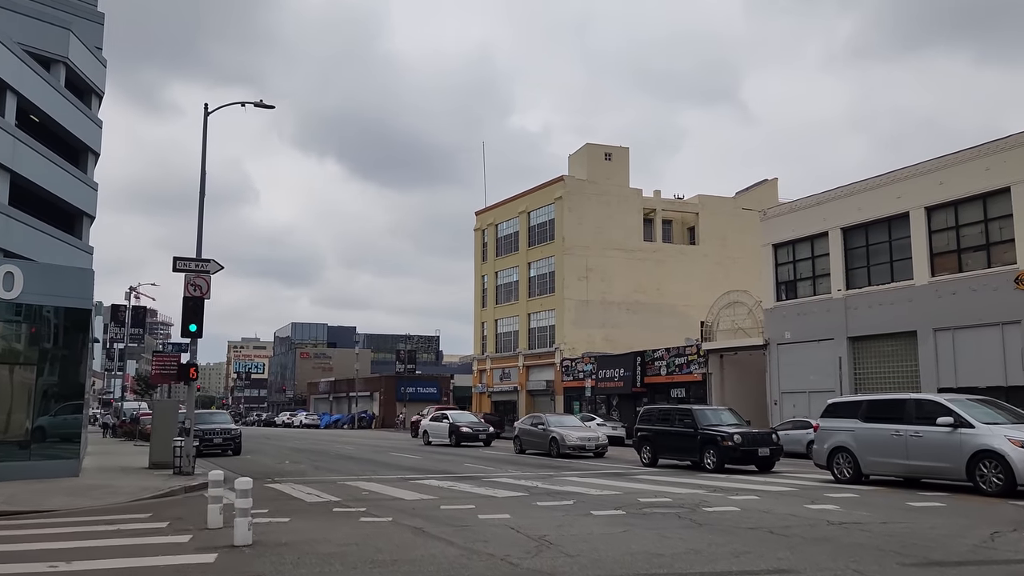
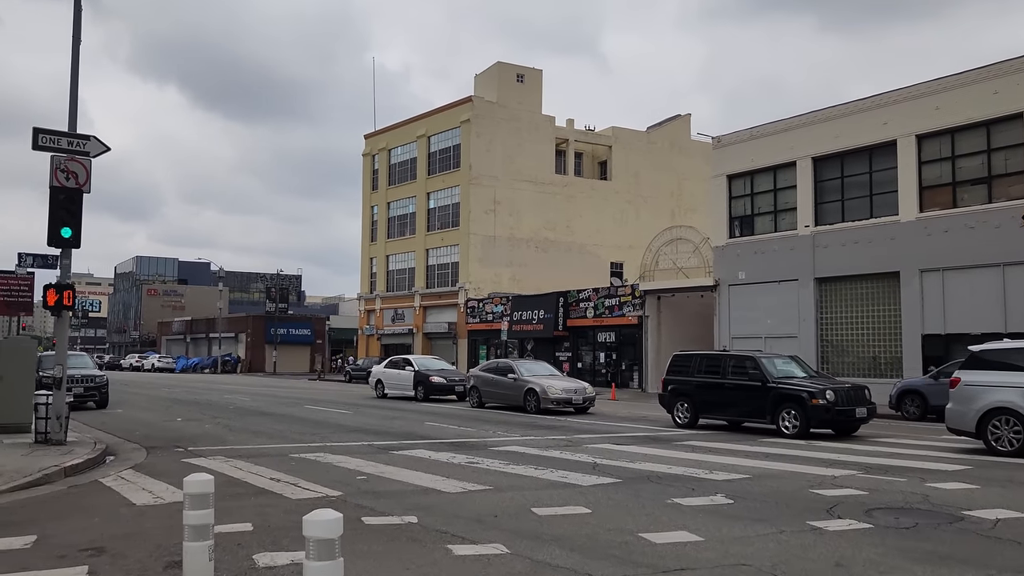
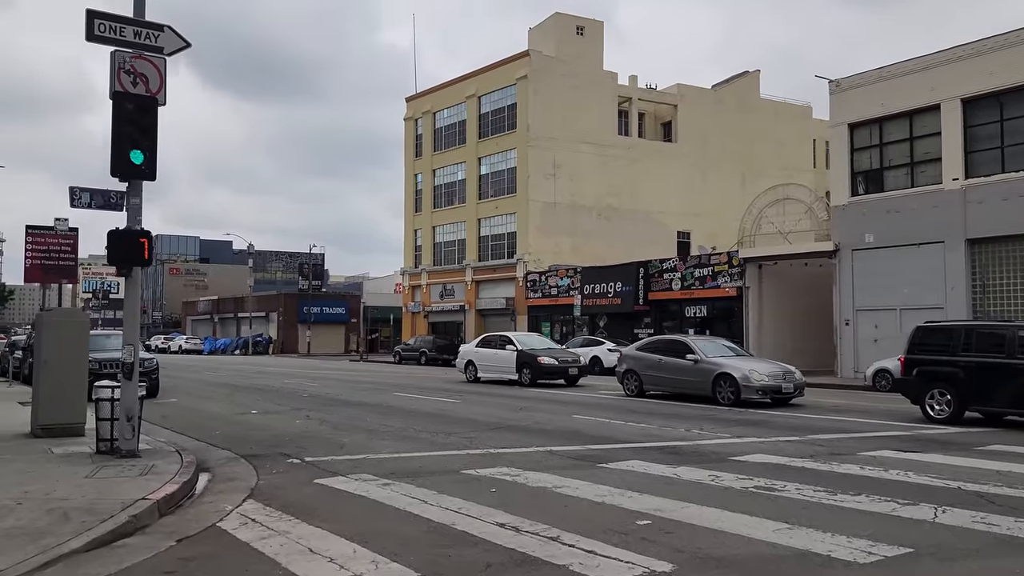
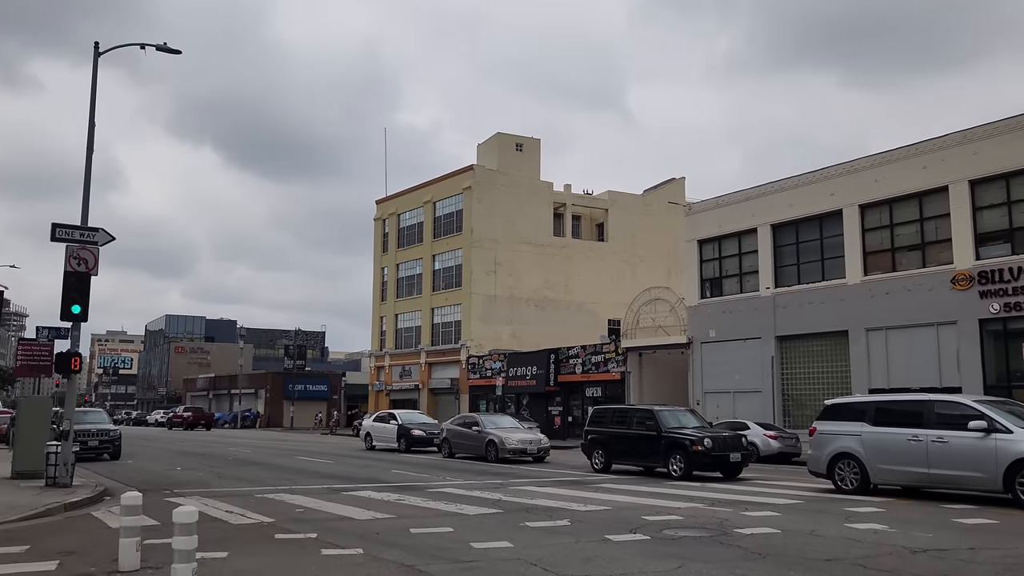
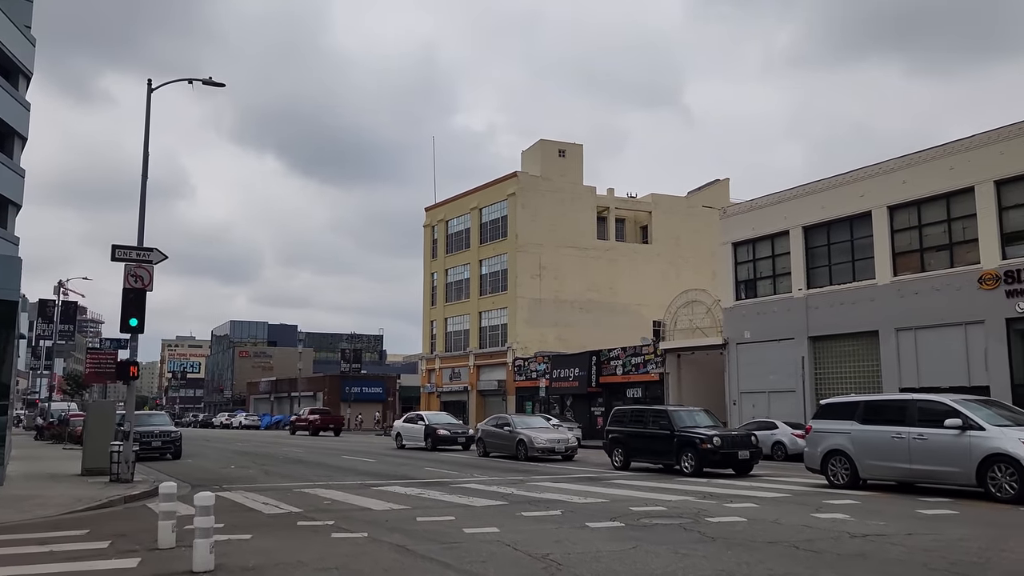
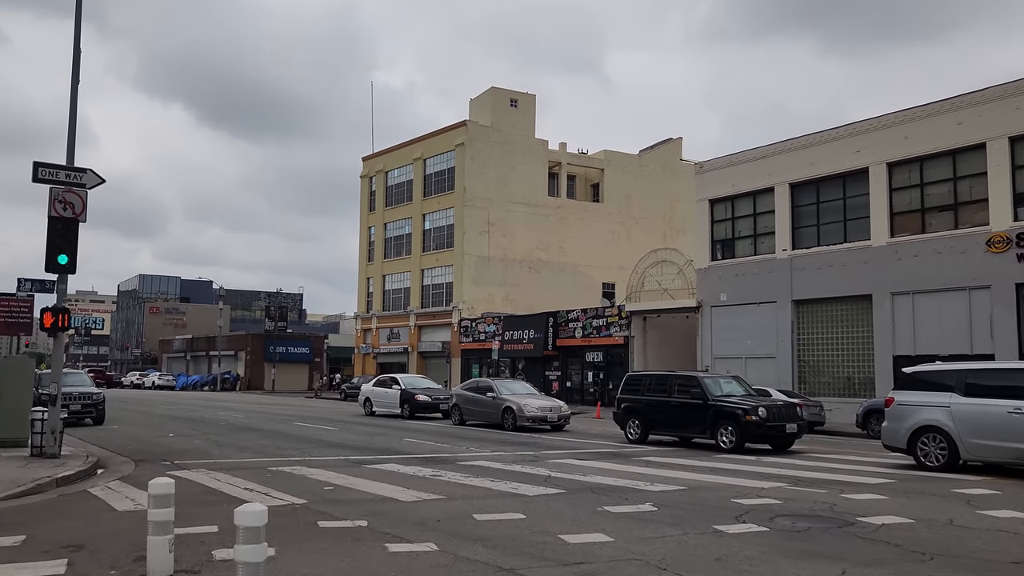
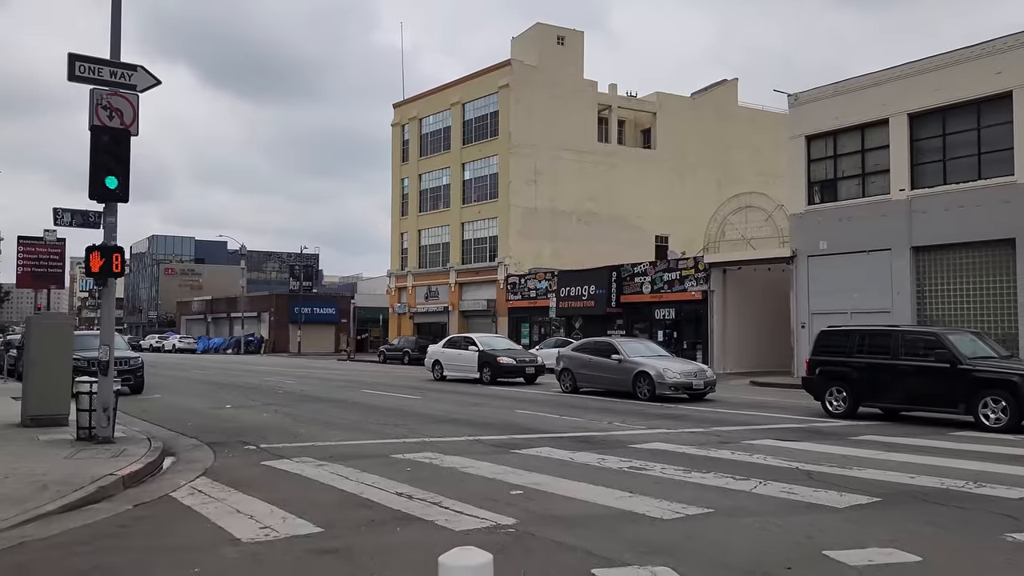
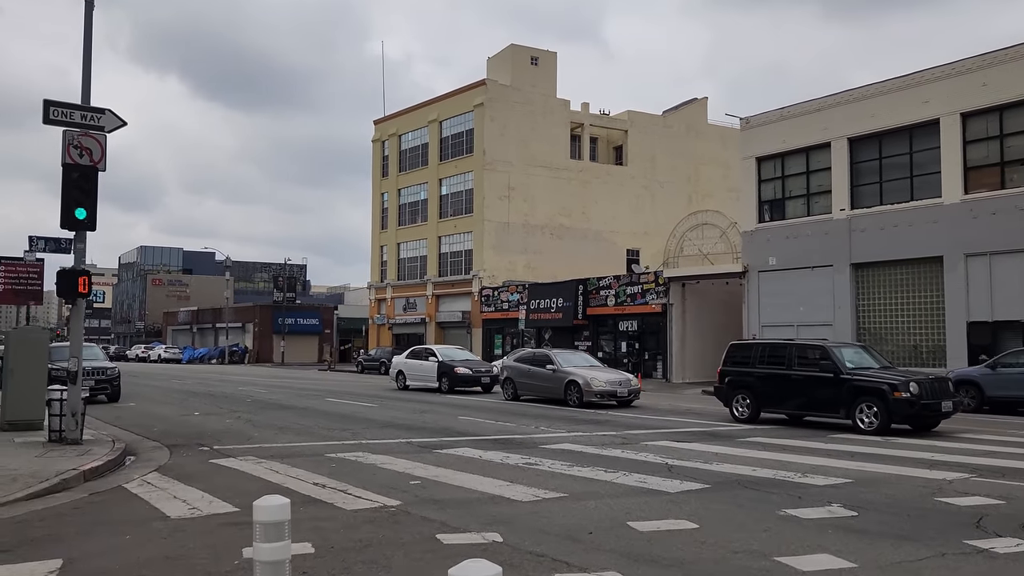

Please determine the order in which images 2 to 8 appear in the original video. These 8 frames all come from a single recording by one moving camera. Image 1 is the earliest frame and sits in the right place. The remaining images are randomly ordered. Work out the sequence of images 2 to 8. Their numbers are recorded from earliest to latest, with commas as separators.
5, 4, 6, 2, 8, 7, 3
